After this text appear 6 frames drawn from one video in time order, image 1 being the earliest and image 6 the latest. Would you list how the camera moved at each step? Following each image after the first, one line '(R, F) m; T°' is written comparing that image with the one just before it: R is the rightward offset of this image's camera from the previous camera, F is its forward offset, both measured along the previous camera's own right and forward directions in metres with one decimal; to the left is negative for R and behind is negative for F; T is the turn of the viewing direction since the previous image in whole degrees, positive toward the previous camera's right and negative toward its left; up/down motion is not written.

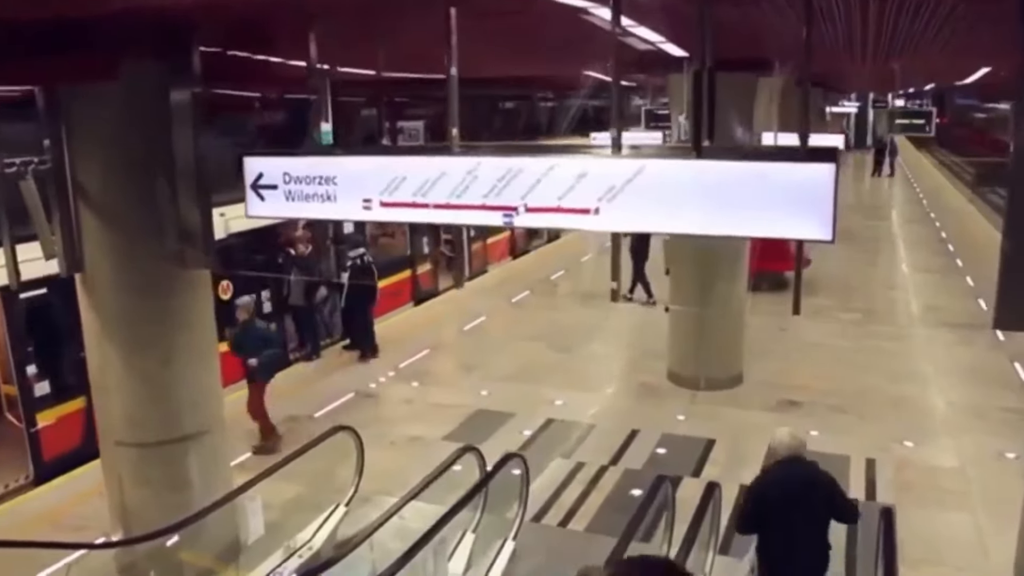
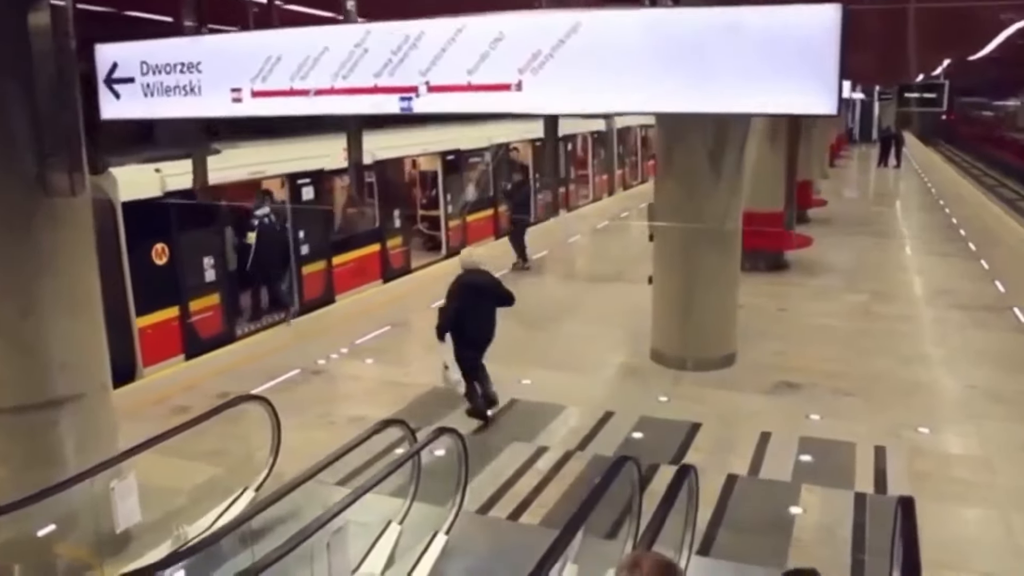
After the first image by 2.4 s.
(+0.4, +1.1) m; 0°
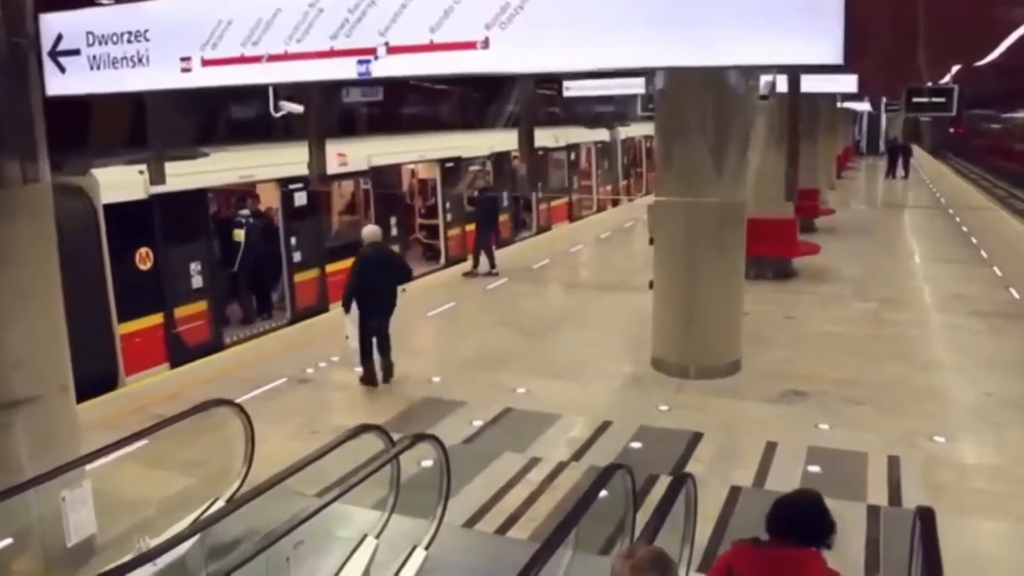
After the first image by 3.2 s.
(+0.1, +0.4) m; 0°
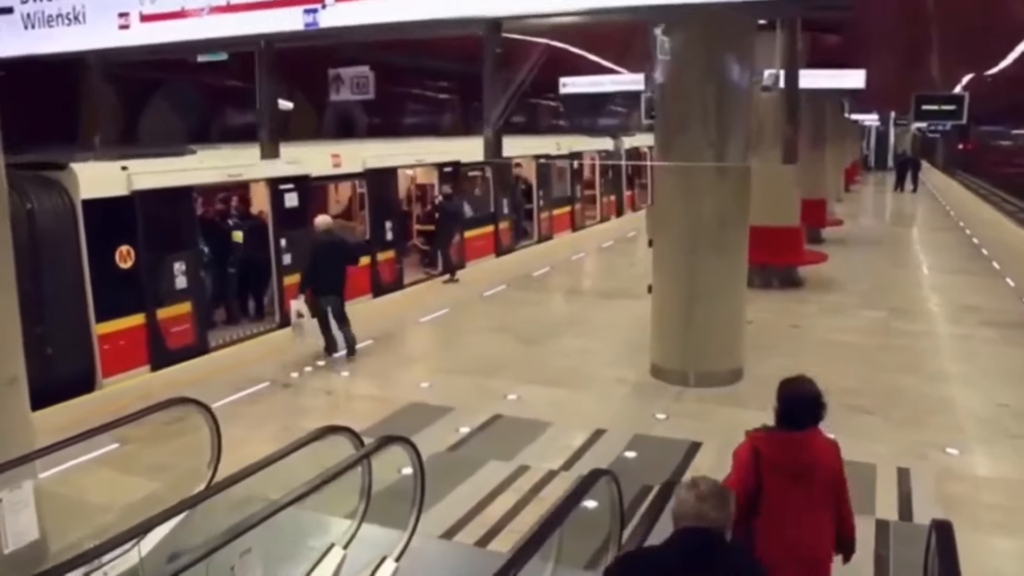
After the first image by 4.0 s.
(+0.1, +0.4) m; 0°
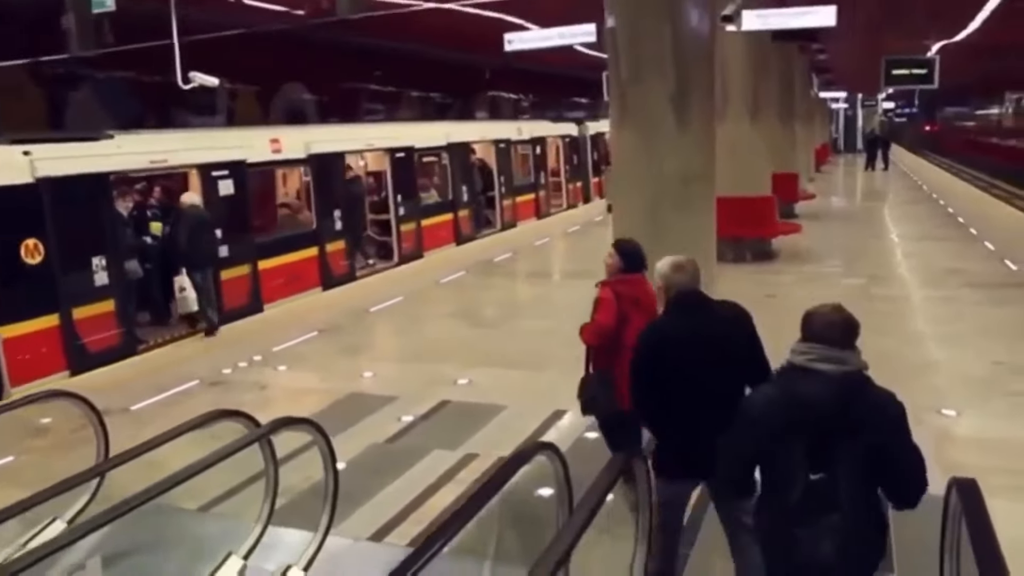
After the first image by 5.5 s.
(+0.2, +0.7) m; +1°
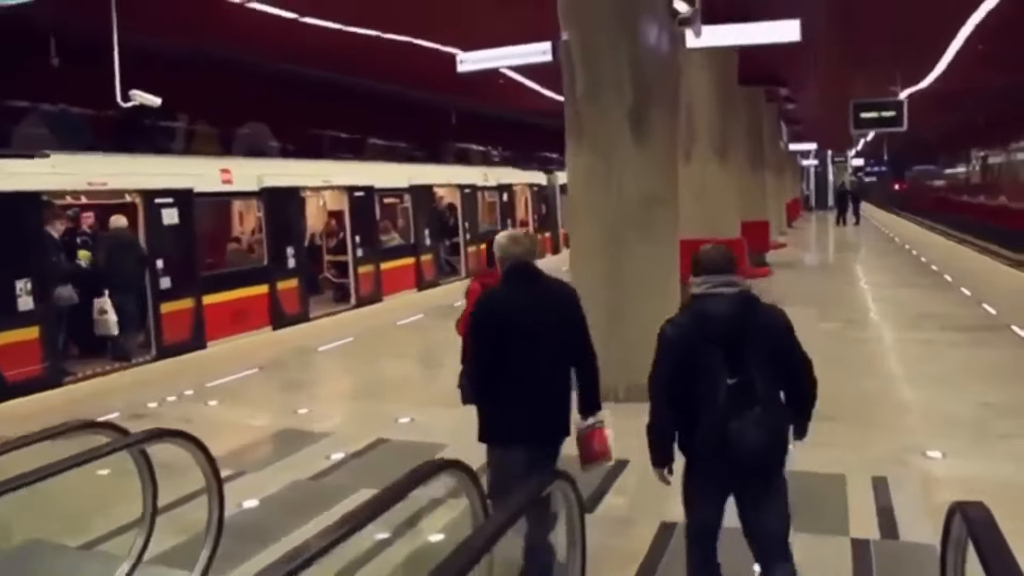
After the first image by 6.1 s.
(+0.2, +0.5) m; +2°
